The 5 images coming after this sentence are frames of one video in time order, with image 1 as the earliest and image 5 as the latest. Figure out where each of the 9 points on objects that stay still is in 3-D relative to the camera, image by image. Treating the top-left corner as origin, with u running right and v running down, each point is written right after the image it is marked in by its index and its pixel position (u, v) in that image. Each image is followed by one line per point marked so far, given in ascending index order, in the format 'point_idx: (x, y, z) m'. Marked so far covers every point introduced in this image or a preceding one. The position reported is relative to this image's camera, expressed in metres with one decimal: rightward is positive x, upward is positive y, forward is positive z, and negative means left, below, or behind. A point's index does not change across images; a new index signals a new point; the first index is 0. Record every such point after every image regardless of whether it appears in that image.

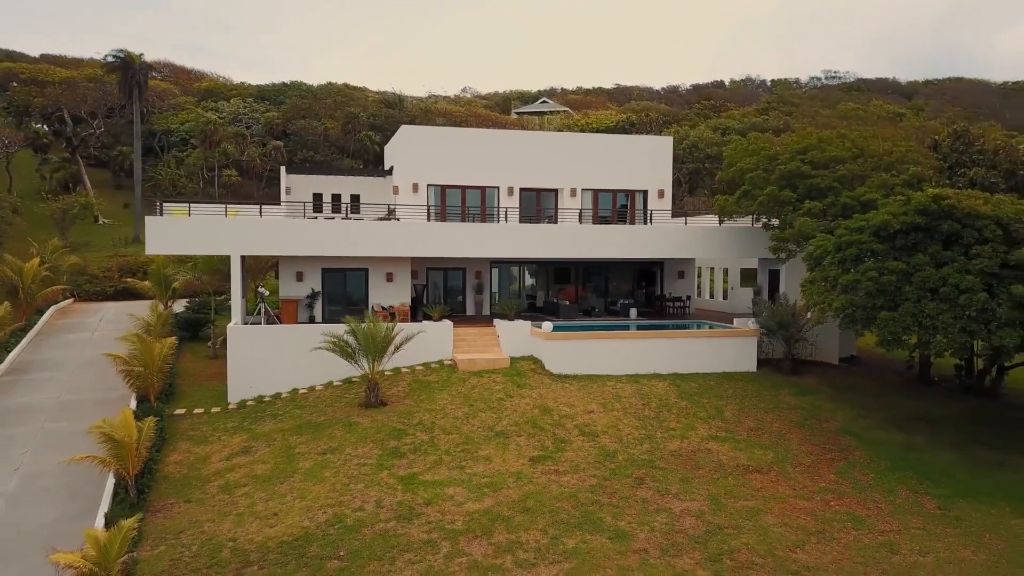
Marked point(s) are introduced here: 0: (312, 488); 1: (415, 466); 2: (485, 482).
0: (-3.8, -3.8, +13.0) m
1: (-2.0, -3.6, +13.9) m
2: (-0.5, -3.8, +13.4) m
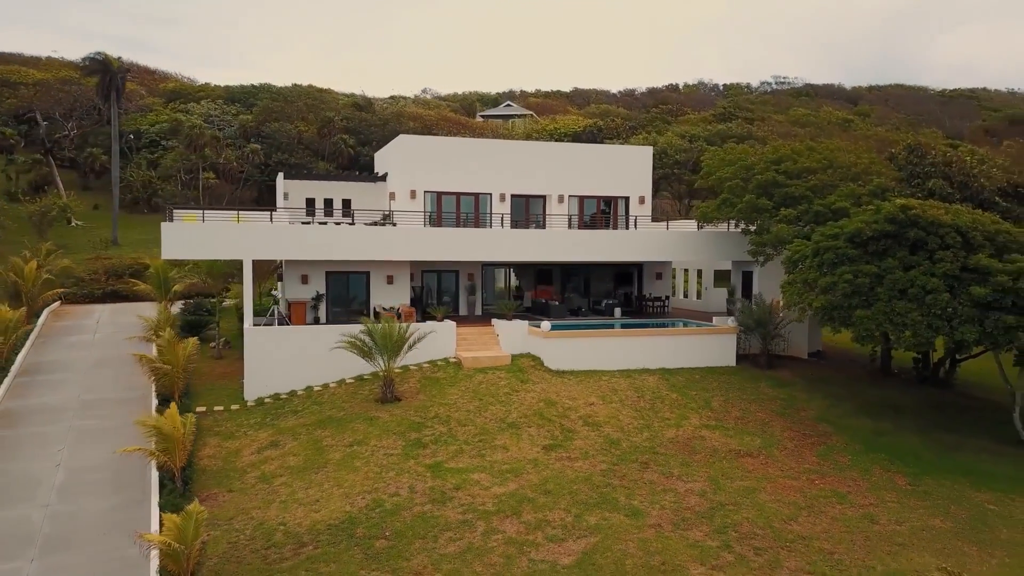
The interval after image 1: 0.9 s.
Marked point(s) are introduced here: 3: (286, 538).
0: (-3.4, -3.8, +13.9) m
1: (-1.6, -3.6, +14.9) m
2: (-0.1, -3.8, +14.5) m
3: (-3.9, -4.3, +11.8) m
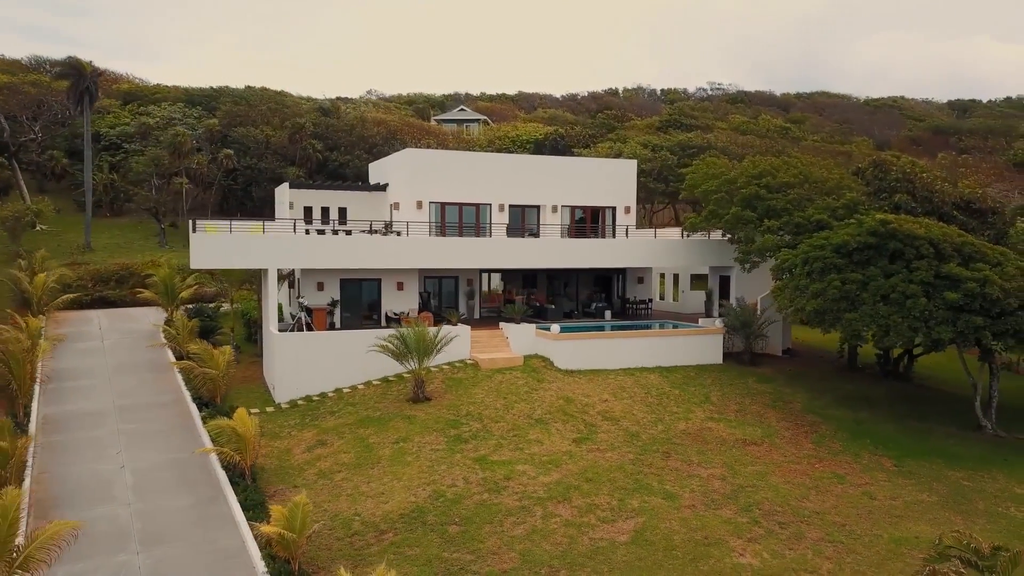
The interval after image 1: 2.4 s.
0: (-2.4, -4.0, +14.9) m
1: (-0.7, -3.8, +16.1) m
2: (+0.8, -4.0, +15.8) m
3: (-2.8, -4.4, +12.8) m
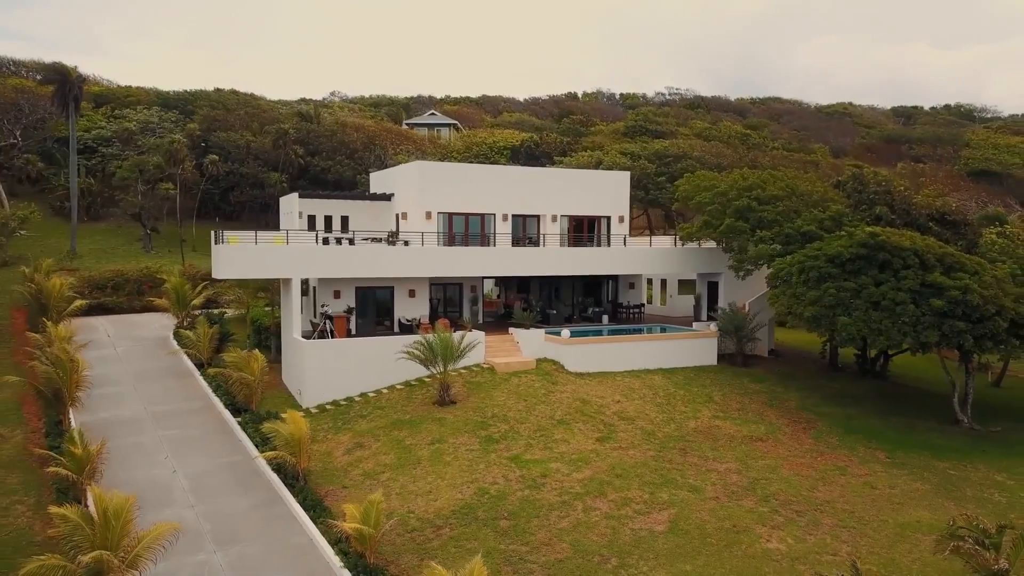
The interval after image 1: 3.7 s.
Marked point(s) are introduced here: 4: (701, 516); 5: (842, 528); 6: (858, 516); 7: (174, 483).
0: (-1.6, -4.2, +15.8) m
1: (0.0, -4.0, +17.0) m
2: (+1.6, -4.1, +16.8) m
3: (-1.8, -4.6, +13.6) m
4: (+4.0, -4.8, +14.5) m
5: (+7.1, -5.1, +14.7) m
6: (+7.7, -5.1, +15.3) m
7: (-7.1, -4.1, +14.4) m
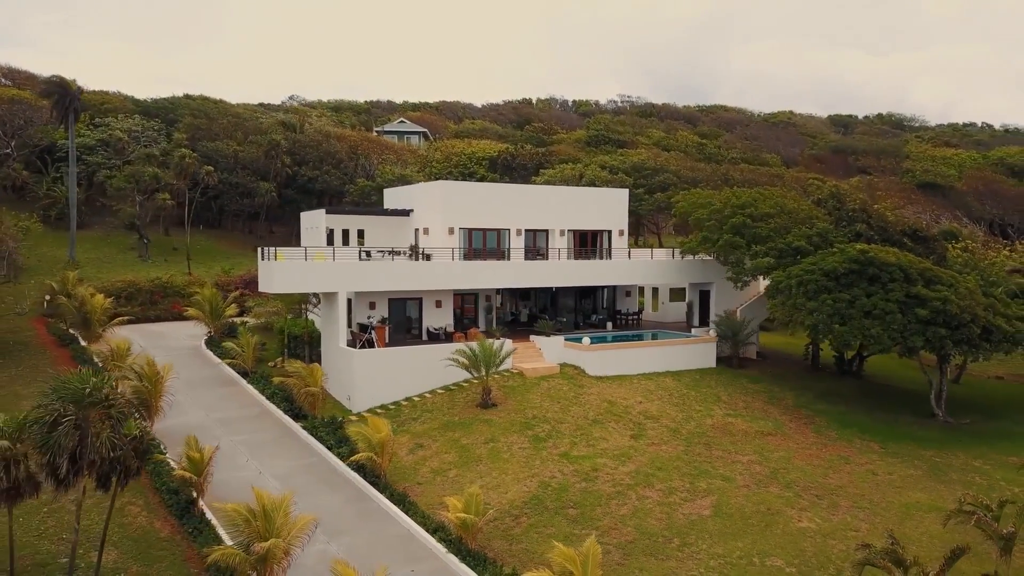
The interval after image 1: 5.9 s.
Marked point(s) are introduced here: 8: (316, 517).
0: (-0.2, -4.5, +17.4) m
1: (+1.3, -4.3, +18.7) m
2: (+2.9, -4.5, +18.6) m
3: (-0.3, -5.0, +15.2) m
4: (+5.4, -5.1, +16.5) m
5: (+8.5, -5.4, +16.9) m
6: (+9.1, -5.4, +17.5) m
7: (-5.6, -4.4, +15.7) m
8: (-4.1, -4.8, +14.3) m
